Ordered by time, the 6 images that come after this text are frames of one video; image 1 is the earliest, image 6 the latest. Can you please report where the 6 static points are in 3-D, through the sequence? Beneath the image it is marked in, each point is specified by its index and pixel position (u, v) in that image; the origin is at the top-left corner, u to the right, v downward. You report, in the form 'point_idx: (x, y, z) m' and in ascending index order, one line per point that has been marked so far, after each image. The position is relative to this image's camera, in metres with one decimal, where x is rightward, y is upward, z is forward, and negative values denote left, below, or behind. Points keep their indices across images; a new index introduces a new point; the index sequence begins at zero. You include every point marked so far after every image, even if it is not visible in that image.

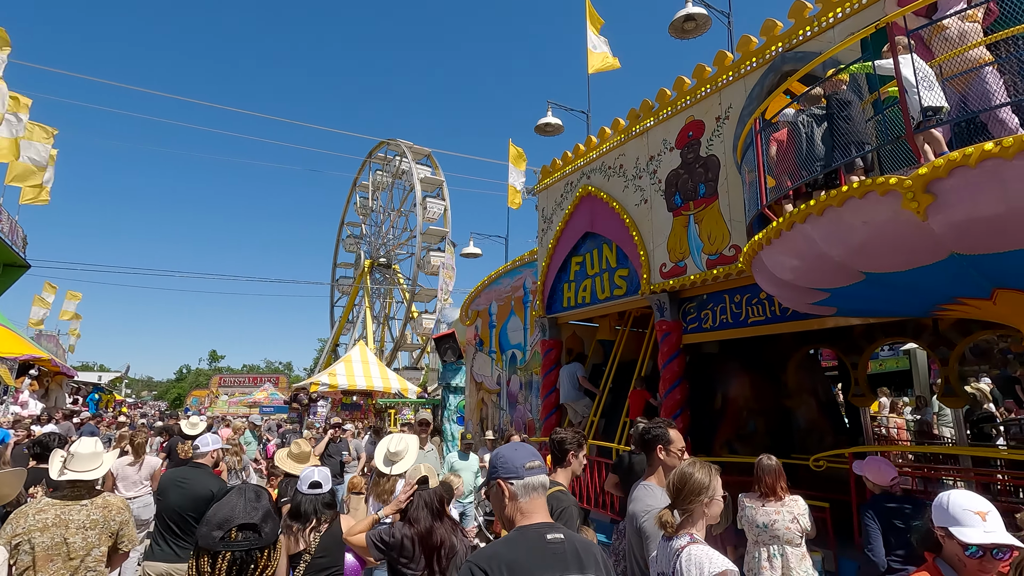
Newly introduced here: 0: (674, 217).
0: (+2.2, +1.0, +7.4) m
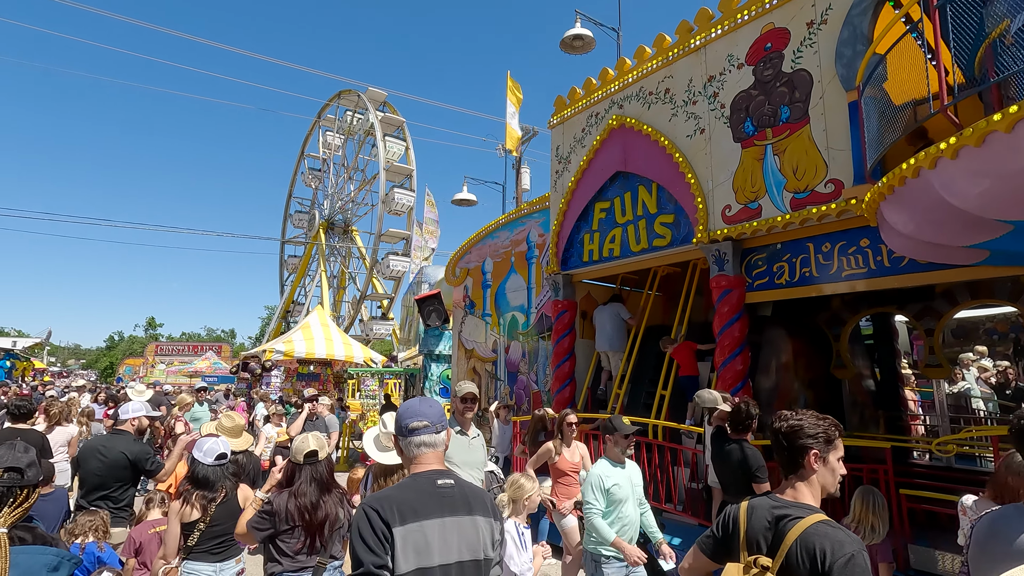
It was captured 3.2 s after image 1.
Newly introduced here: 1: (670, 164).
0: (+2.6, +1.6, +6.1) m
1: (+2.0, +1.6, +6.9) m
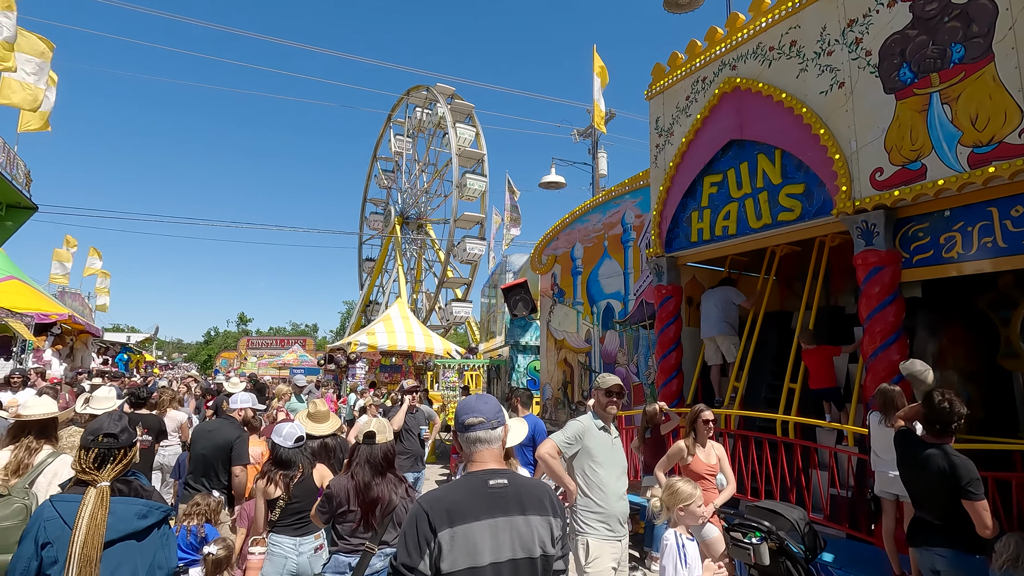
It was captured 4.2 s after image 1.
0: (+3.7, +1.8, +5.2) m
1: (+3.2, +1.8, +6.0) m
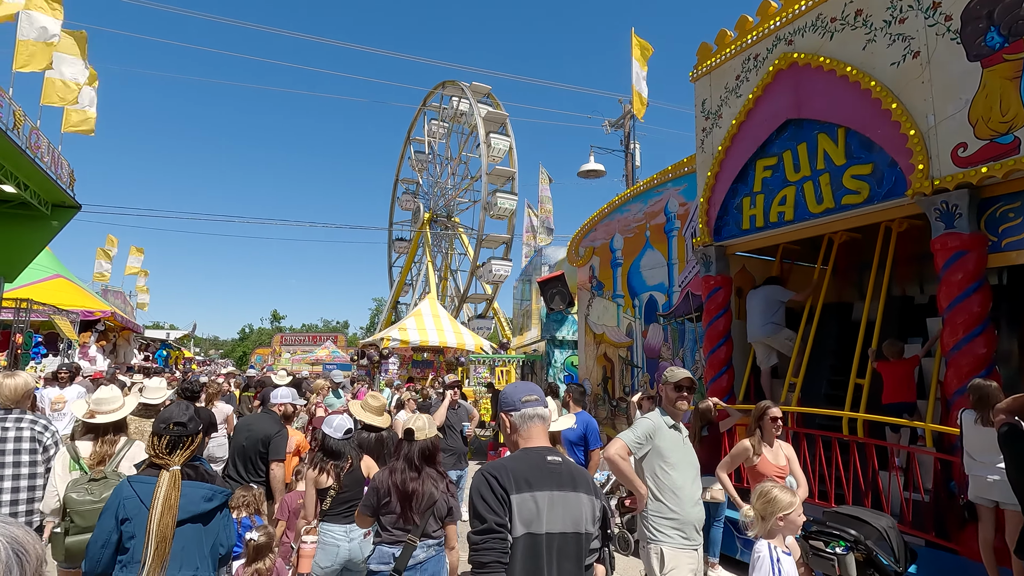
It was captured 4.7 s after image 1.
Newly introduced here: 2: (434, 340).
0: (+4.2, +1.9, +4.7) m
1: (+3.7, +2.0, +5.6) m
2: (-2.5, -1.7, +17.3) m
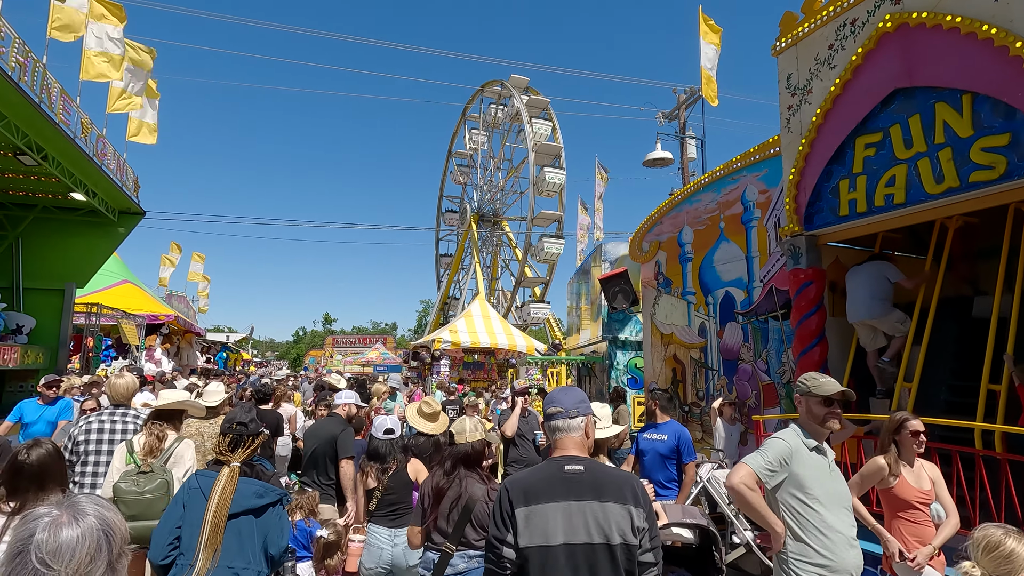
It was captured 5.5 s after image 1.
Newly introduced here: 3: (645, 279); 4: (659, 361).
0: (+4.8, +2.0, +3.9) m
1: (+4.4, +2.0, +4.8) m
2: (-0.8, -1.7, +16.9) m
3: (+2.5, +0.2, +10.2) m
4: (+2.6, -1.3, +9.6) m
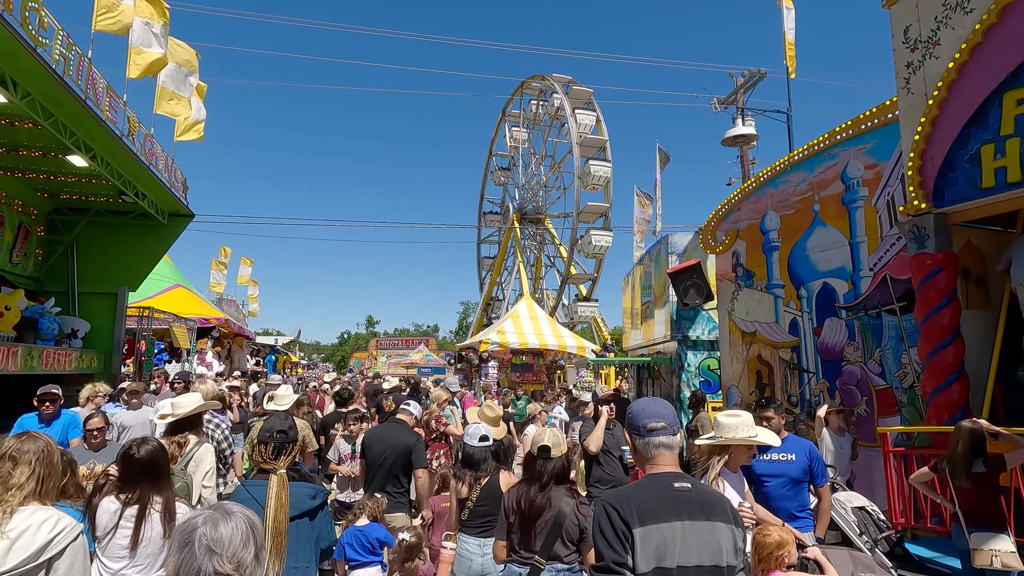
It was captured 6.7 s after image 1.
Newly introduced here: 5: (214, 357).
0: (+5.3, +2.2, +2.8) m
1: (+5.0, +2.2, +3.7) m
2: (+0.8, -1.6, +16.2) m
3: (+3.5, +0.3, +9.2) m
4: (+3.7, -1.2, +8.7) m
5: (-9.0, -2.1, +16.1) m
